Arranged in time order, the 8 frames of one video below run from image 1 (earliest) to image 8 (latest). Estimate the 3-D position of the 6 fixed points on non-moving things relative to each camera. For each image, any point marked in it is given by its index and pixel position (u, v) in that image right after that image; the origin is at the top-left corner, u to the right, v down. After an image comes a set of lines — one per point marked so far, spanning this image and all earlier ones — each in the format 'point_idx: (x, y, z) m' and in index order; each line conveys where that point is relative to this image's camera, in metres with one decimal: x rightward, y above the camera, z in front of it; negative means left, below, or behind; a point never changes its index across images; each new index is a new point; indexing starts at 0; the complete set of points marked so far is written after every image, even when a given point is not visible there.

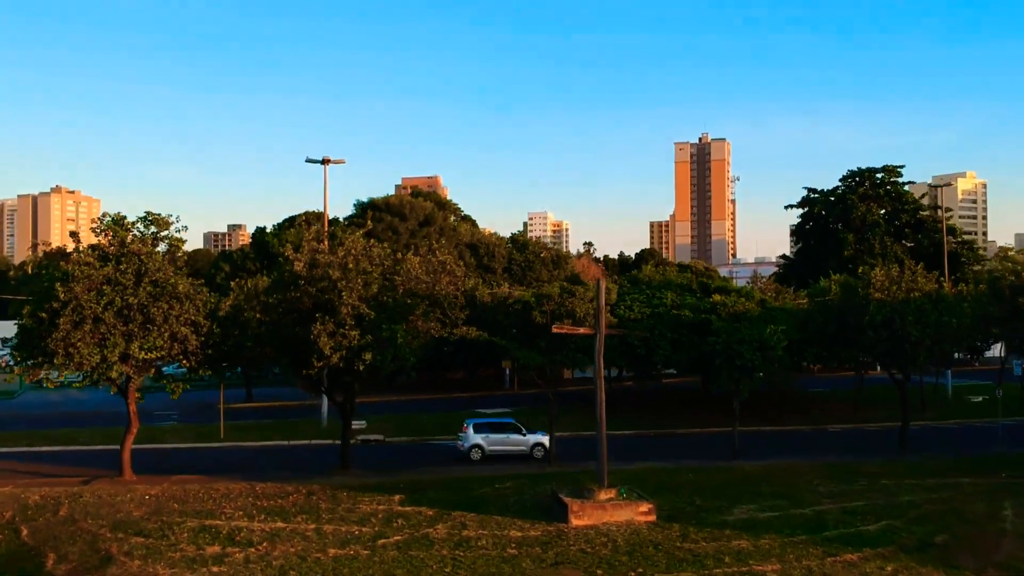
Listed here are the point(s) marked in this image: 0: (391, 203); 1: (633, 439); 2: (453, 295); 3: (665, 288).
0: (-2.1, +1.5, +15.2) m
1: (+1.4, -1.7, +9.9) m
2: (-0.5, -0.1, +7.7) m
3: (+2.2, 0.0, +12.6) m
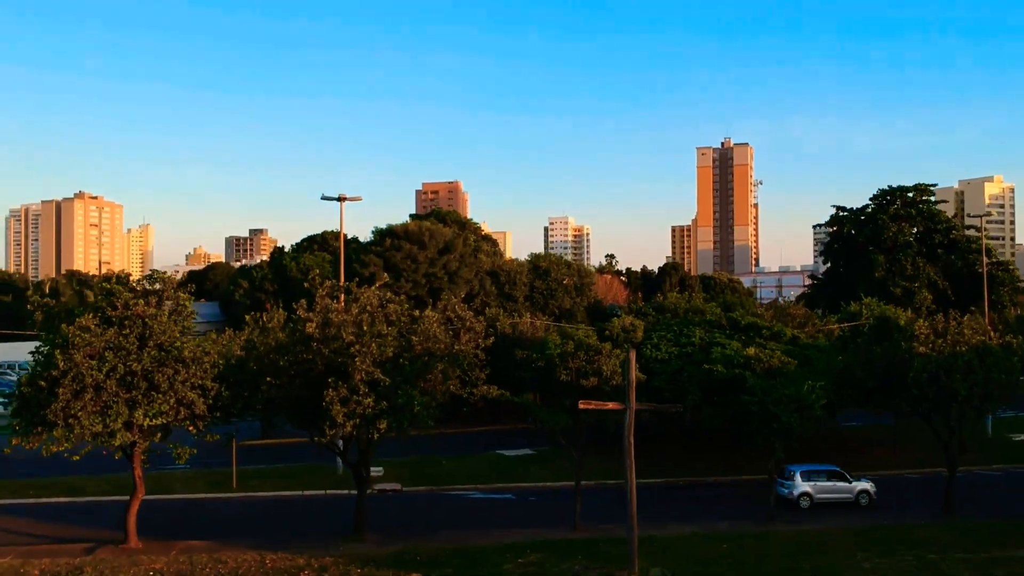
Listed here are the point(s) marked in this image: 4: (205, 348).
0: (-1.8, +1.0, +14.9) m
1: (+1.6, -2.2, +9.5) m
2: (-0.3, -0.6, +7.3) m
3: (+2.5, -0.5, +12.1) m
4: (-2.4, -0.5, +6.9) m
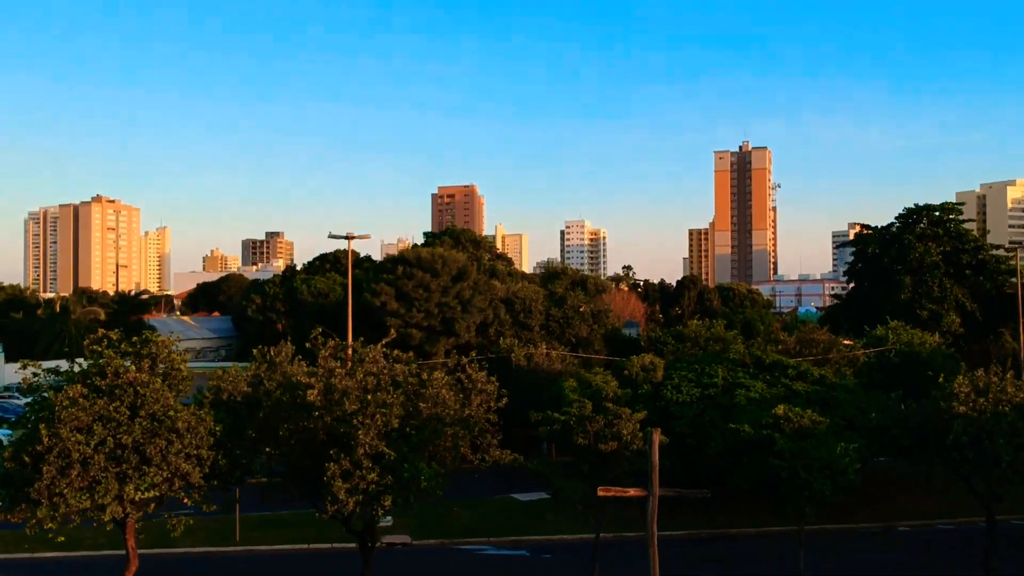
0: (-1.5, +0.5, +14.5) m
1: (+1.8, -2.7, +9.0) m
2: (-0.2, -1.0, +6.9) m
3: (+2.7, -1.0, +11.6) m
4: (-2.3, -1.0, +6.6) m
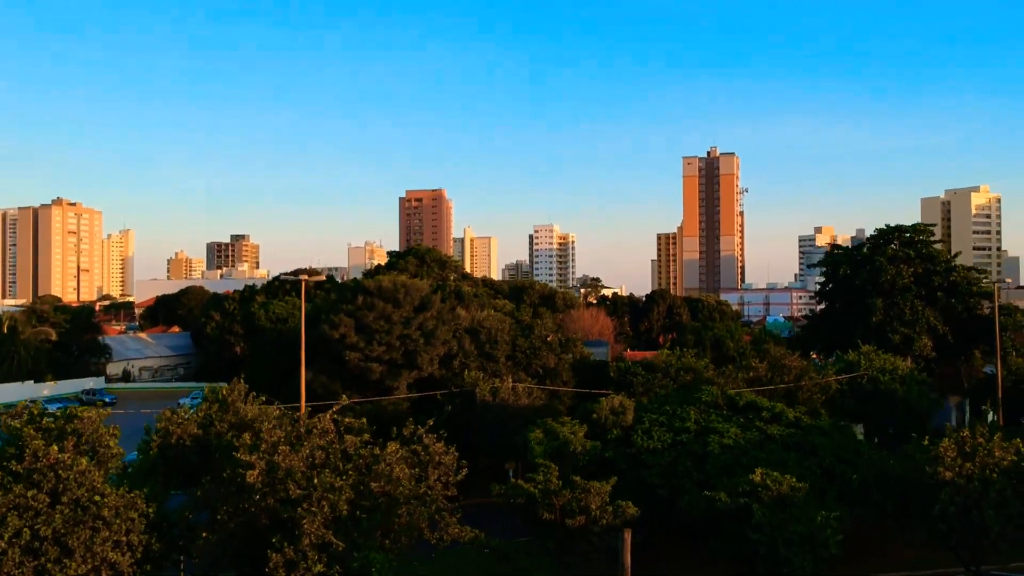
0: (-2.1, 0.0, +14.0) m
1: (+1.4, -3.2, +8.6) m
2: (-0.5, -1.5, +6.4) m
3: (+2.3, -1.5, +11.2) m
4: (-2.6, -1.4, +6.0) m
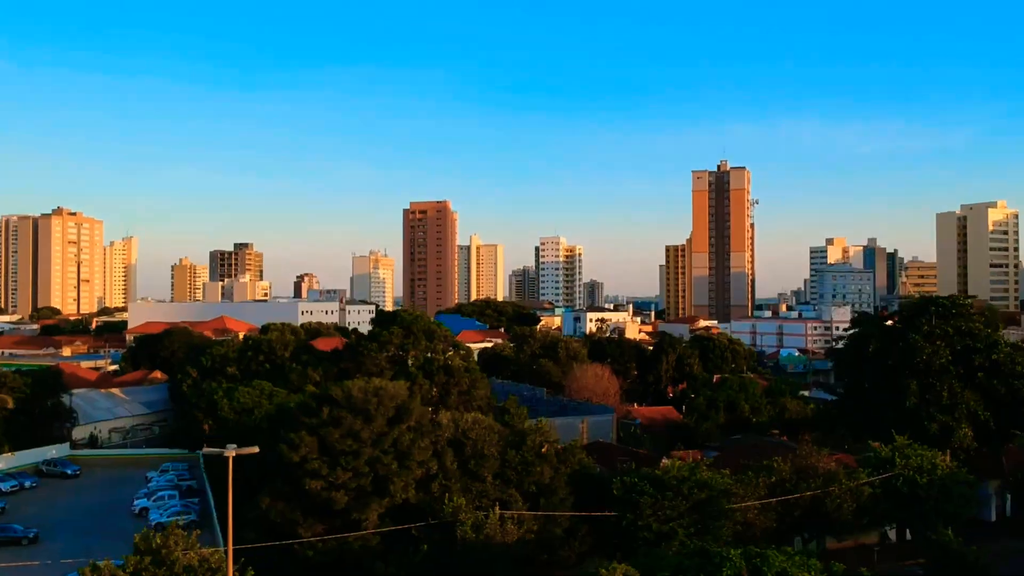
0: (-2.2, -1.5, +12.2) m
1: (+1.2, -4.7, +6.8) m
2: (-0.7, -3.0, +4.6) m
3: (+2.1, -3.0, +9.4) m
4: (-2.9, -3.0, +4.2) m
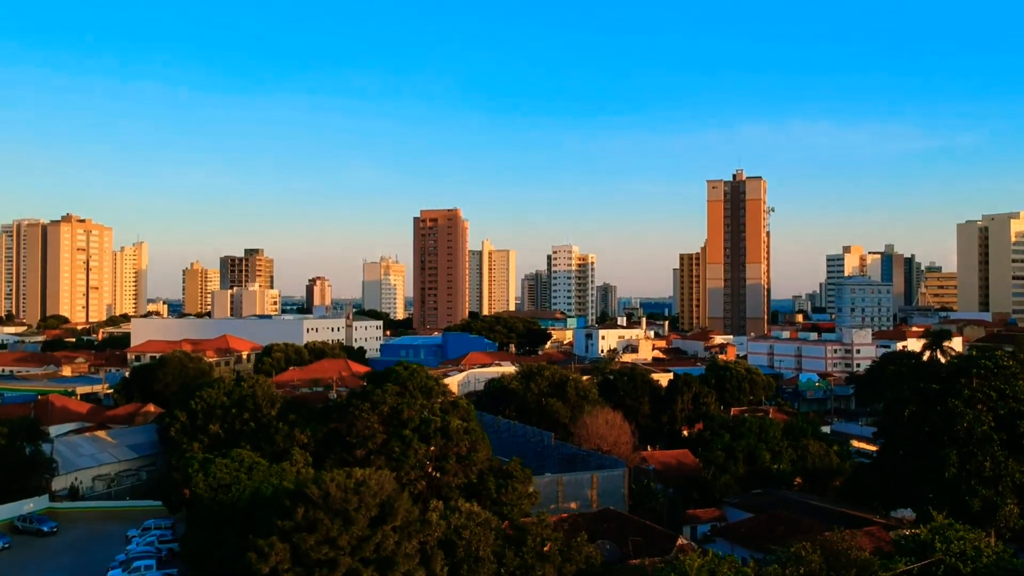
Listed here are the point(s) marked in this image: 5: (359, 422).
0: (-2.3, -2.5, +10.9) m
1: (+1.0, -5.8, +5.4) m
2: (-0.9, -4.1, +3.2) m
3: (+2.0, -4.1, +8.0) m
4: (-3.0, -4.0, +2.9) m
5: (-2.9, -2.5, +16.3) m
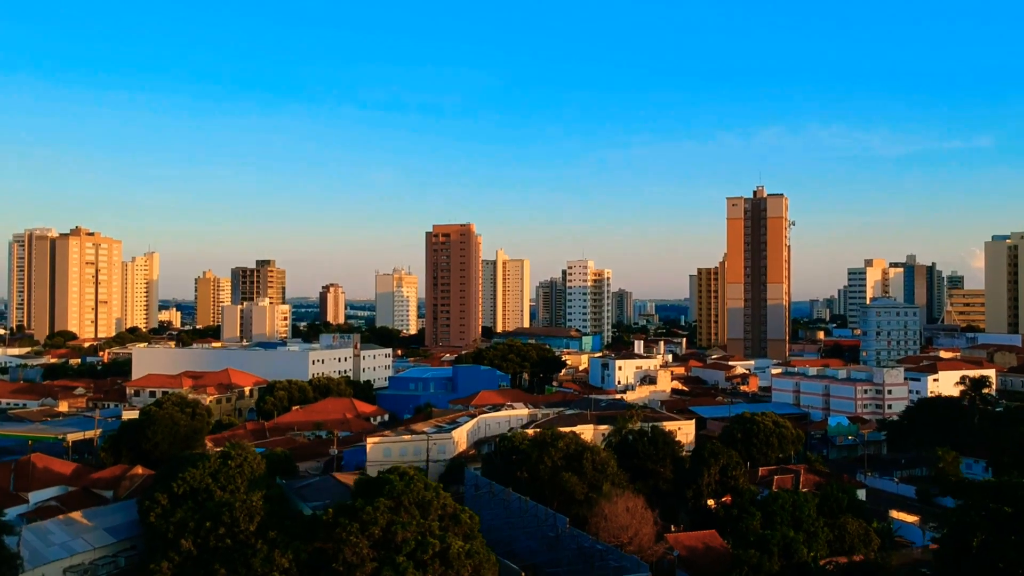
0: (-2.2, -4.3, +8.9) m
1: (+1.0, -7.5, +3.3) m
2: (-1.0, -5.8, +1.2) m
3: (+2.0, -5.8, +6.0) m
4: (-3.1, -5.7, +0.9) m
5: (-2.7, -4.2, +14.3) m
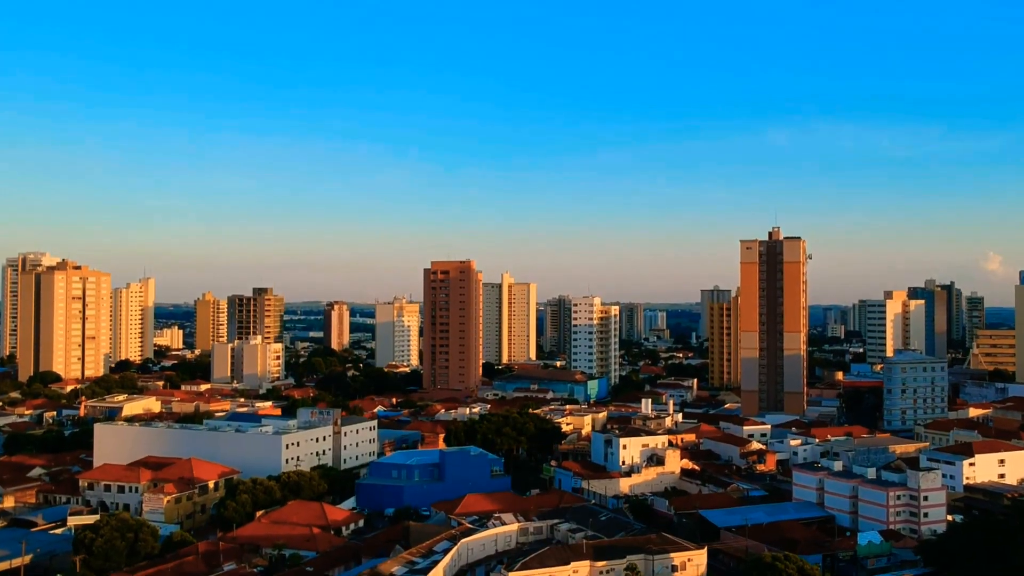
0: (-3.1, -8.2, +4.4) m
1: (0.0, -11.5, -1.2) m
2: (-2.0, -9.8, -3.3) m
3: (+1.1, -9.8, +1.4) m
4: (-4.1, -9.7, -3.6) m
5: (-3.6, -8.2, +9.9) m
